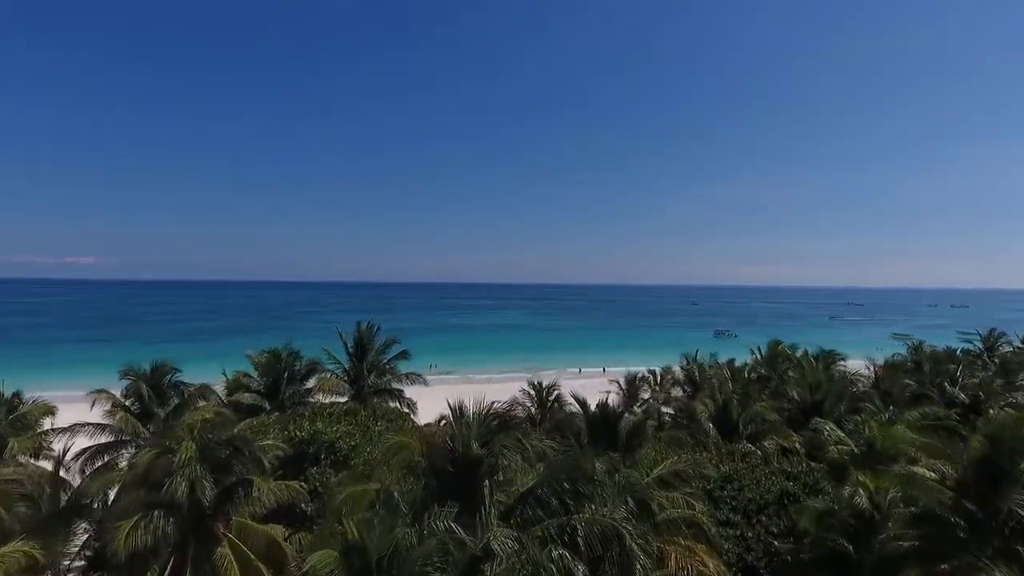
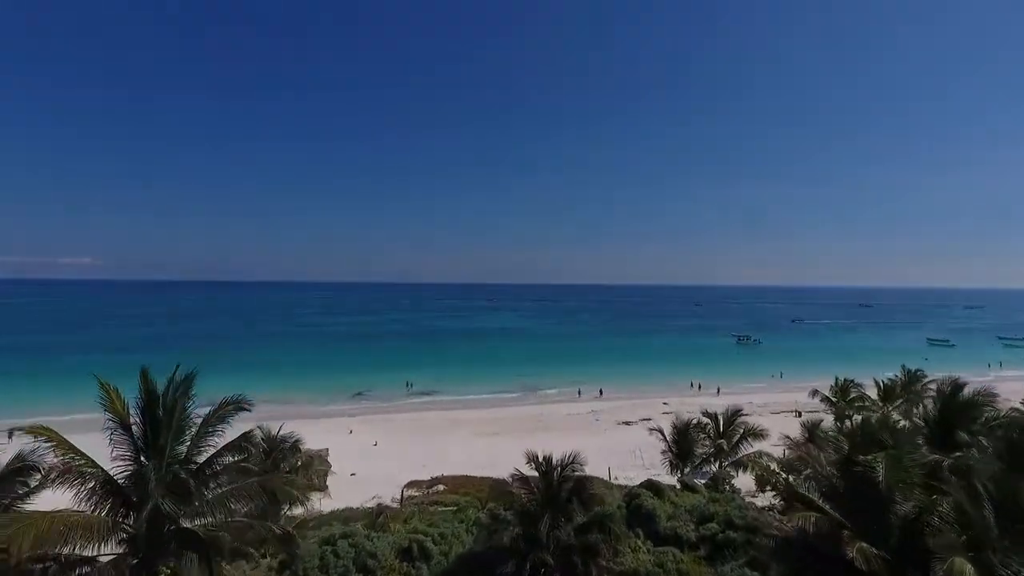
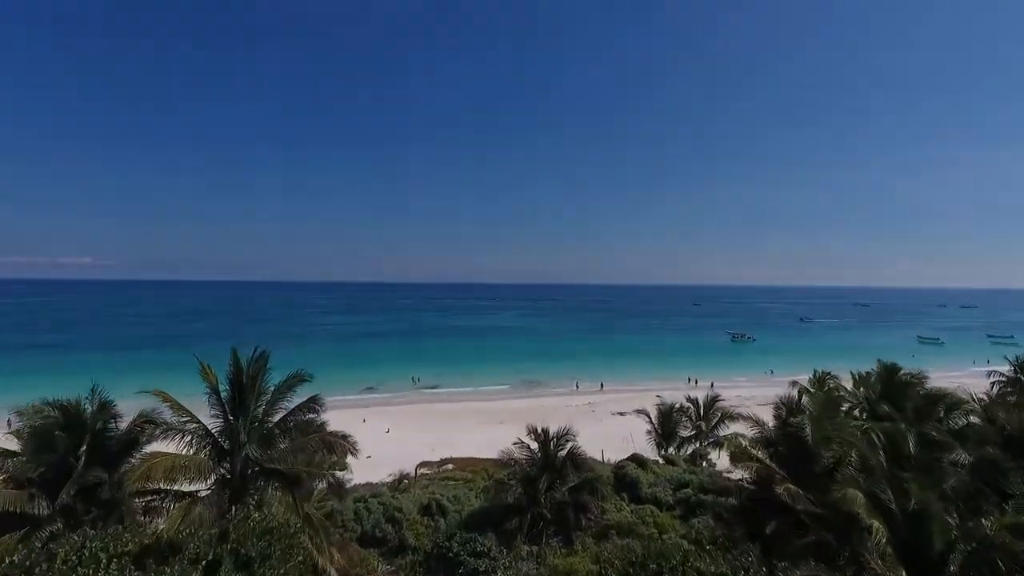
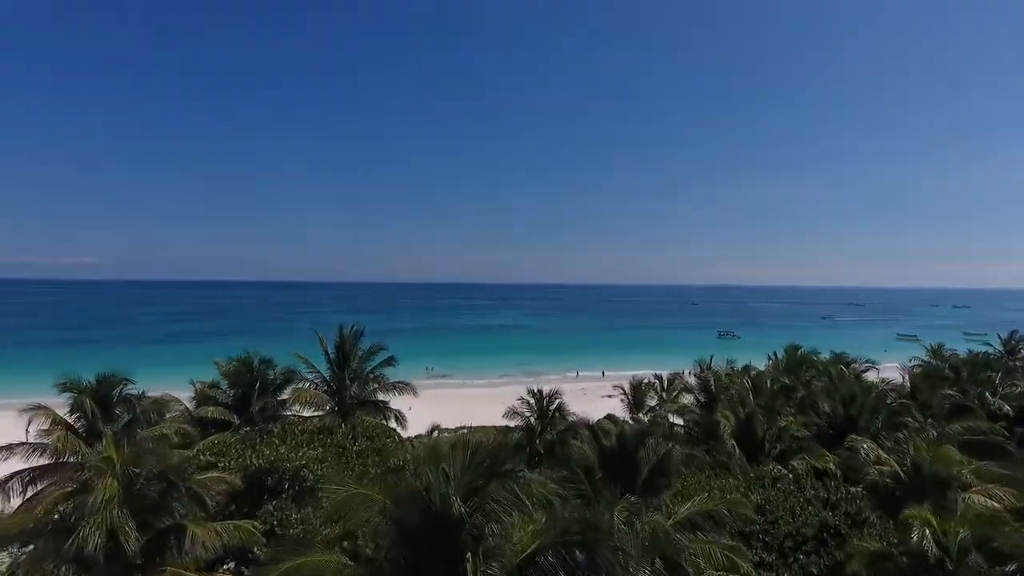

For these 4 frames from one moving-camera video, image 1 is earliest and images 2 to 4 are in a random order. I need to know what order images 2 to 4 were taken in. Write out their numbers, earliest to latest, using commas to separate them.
4, 3, 2
